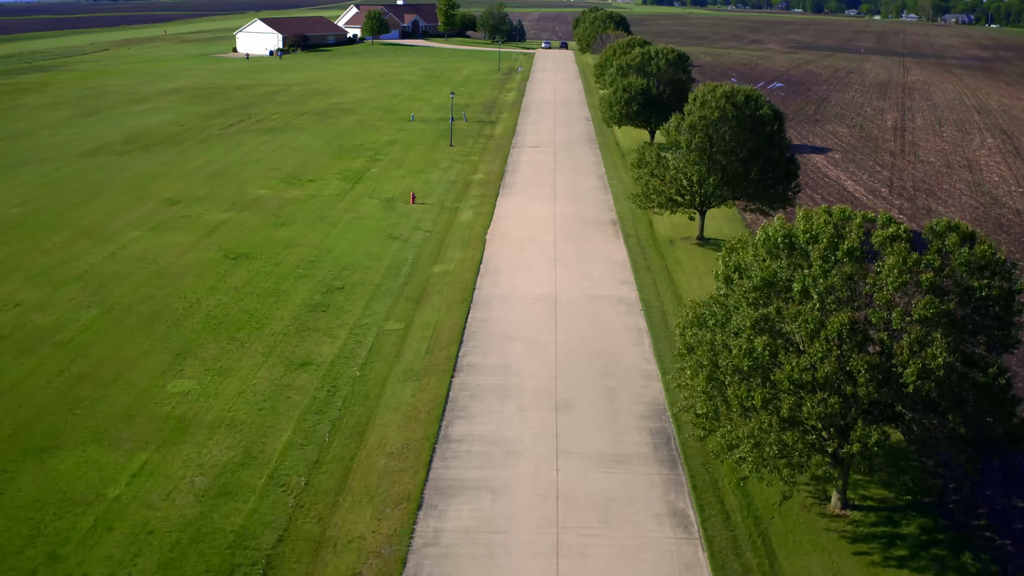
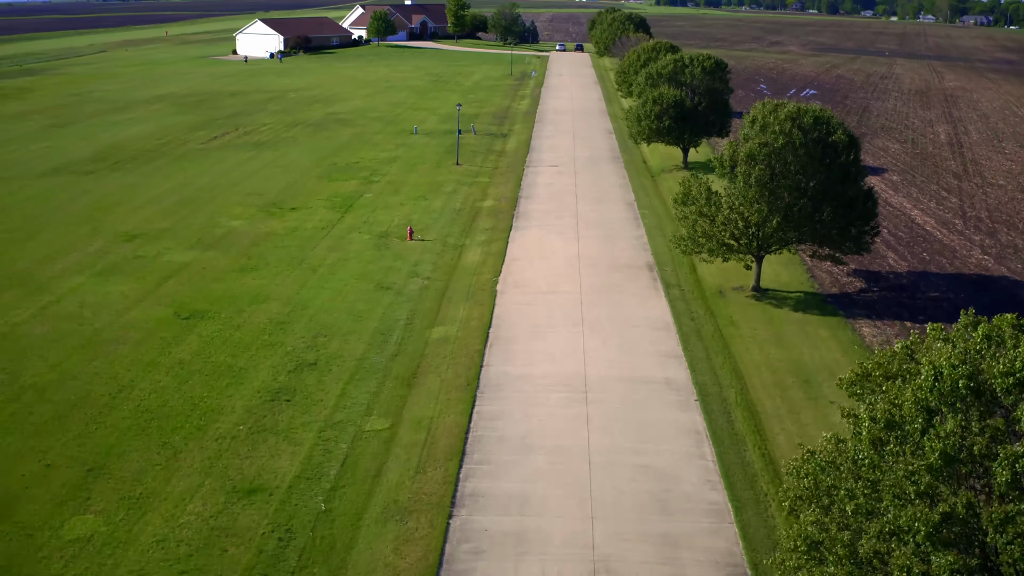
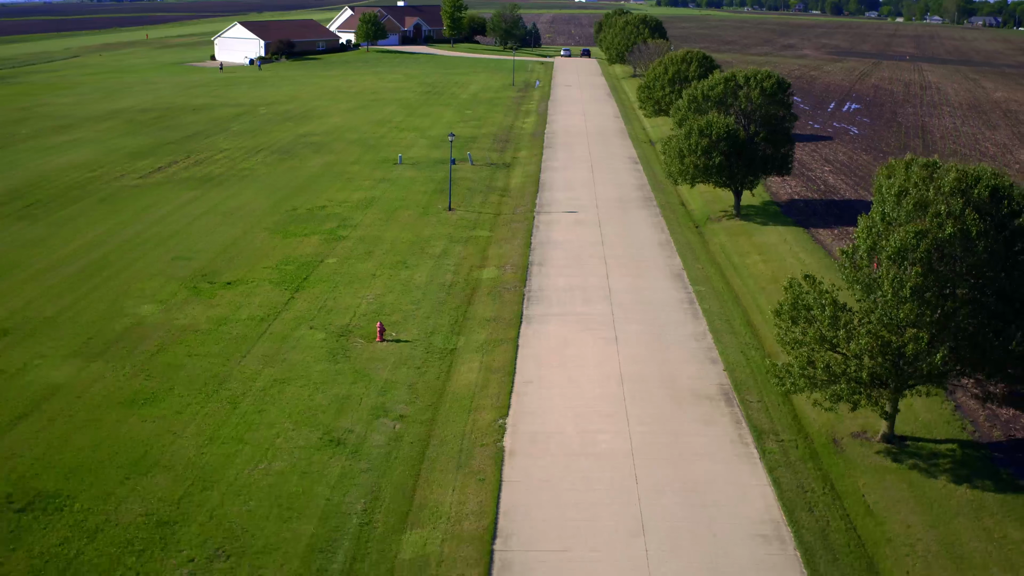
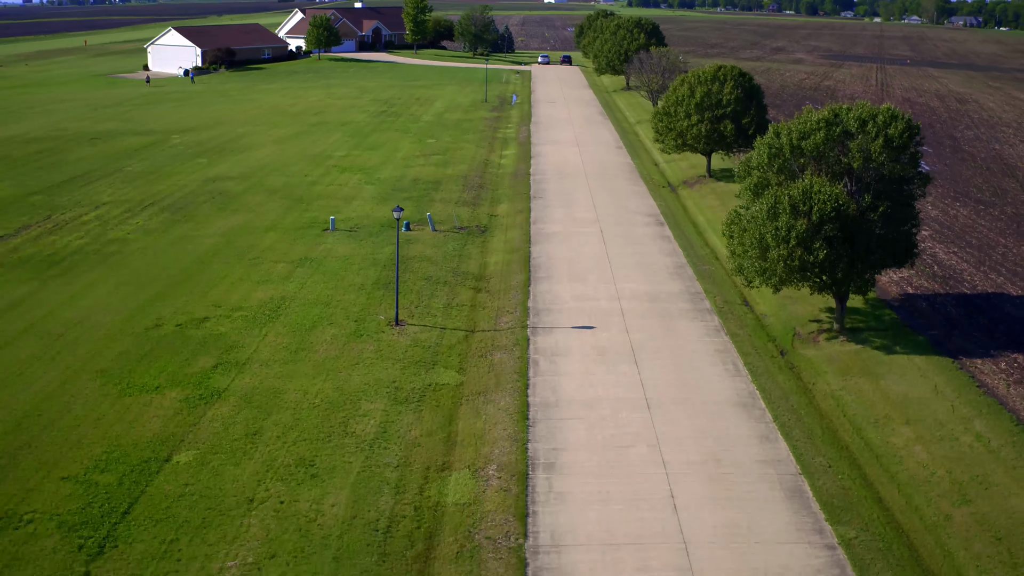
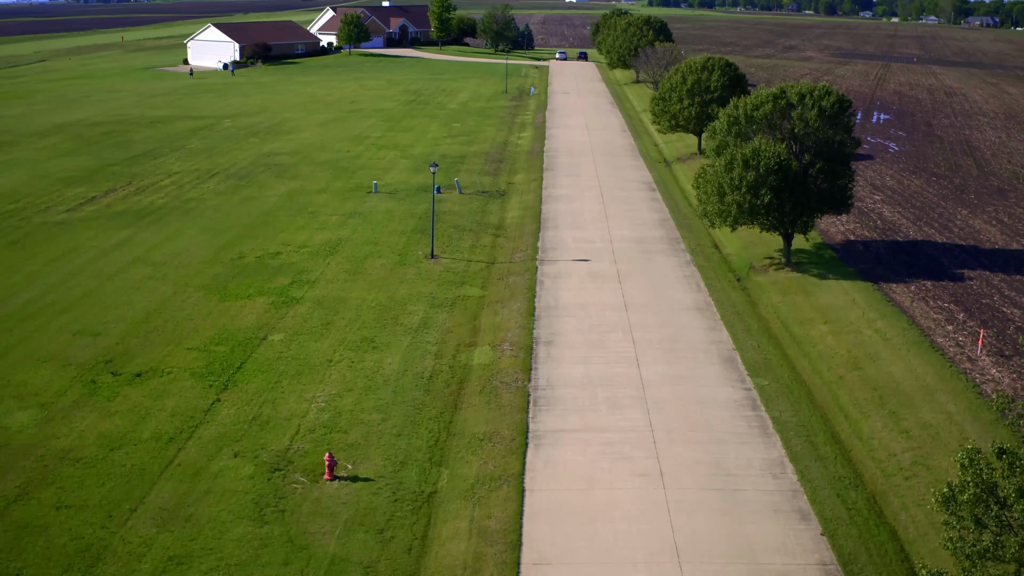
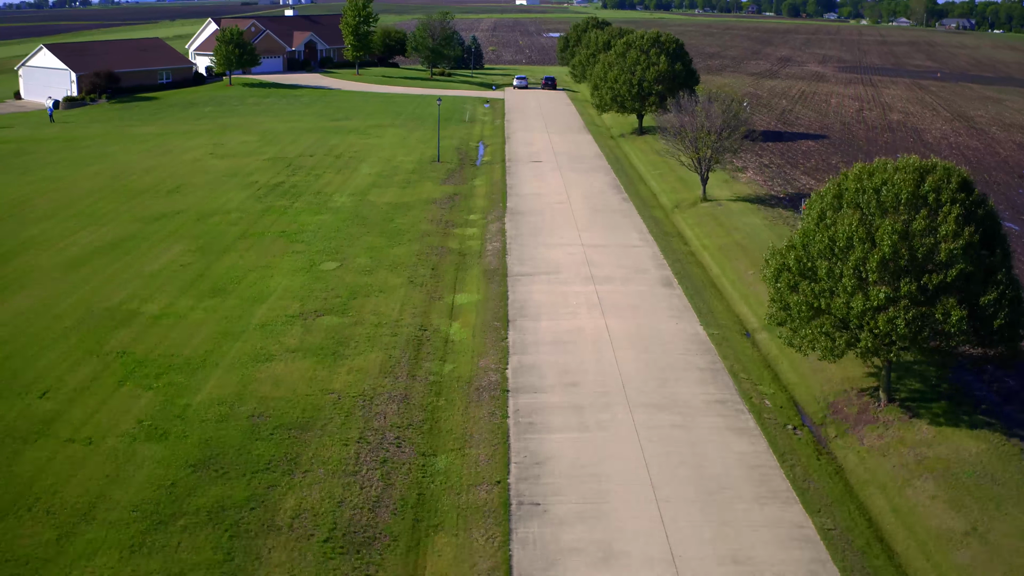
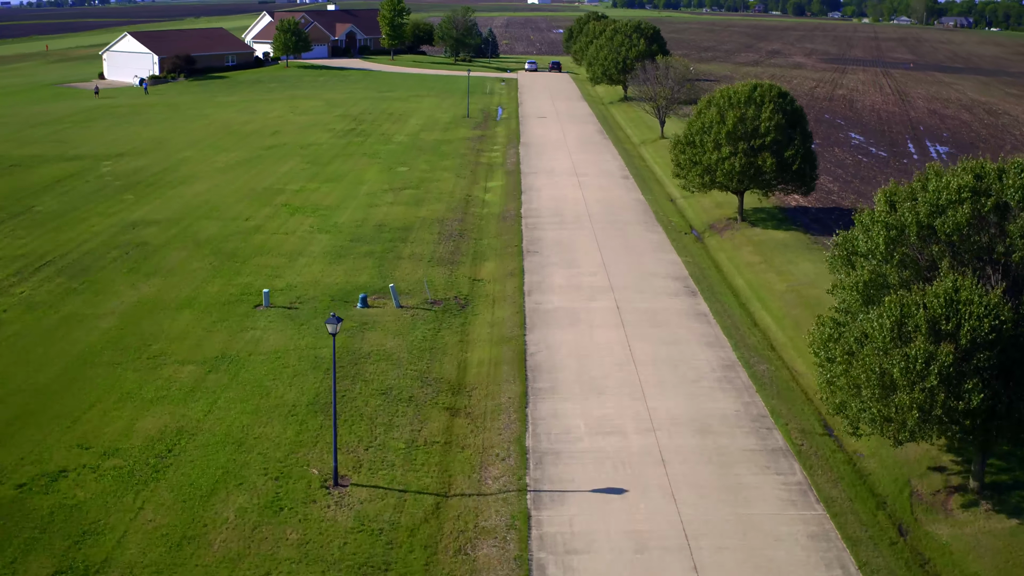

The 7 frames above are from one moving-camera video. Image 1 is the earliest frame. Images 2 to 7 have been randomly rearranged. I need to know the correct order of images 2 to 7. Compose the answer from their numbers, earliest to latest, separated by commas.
2, 3, 5, 4, 7, 6
